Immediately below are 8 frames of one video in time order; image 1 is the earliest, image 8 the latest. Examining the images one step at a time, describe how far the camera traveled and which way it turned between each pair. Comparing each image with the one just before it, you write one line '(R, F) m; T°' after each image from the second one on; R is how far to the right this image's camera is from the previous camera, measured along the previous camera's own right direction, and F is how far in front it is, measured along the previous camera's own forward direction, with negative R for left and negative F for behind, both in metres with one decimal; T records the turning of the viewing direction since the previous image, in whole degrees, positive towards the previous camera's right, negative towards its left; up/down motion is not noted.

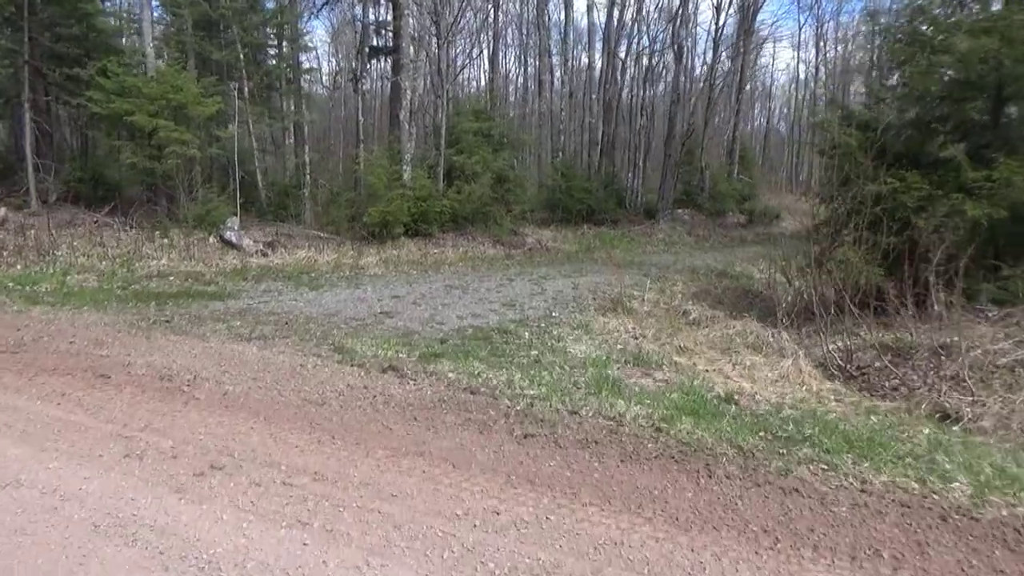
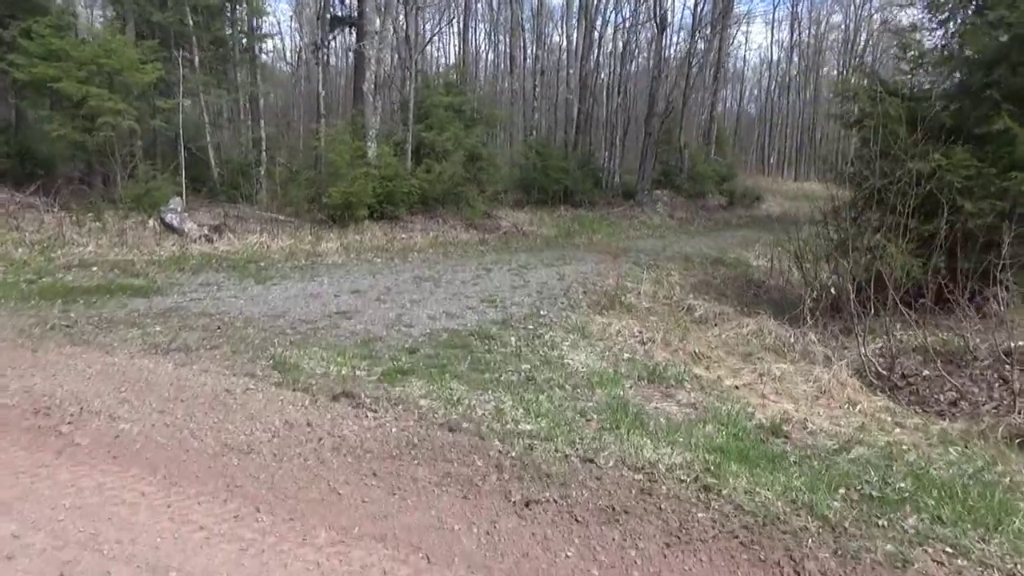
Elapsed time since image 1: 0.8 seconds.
(-0.1, +1.2) m; +3°
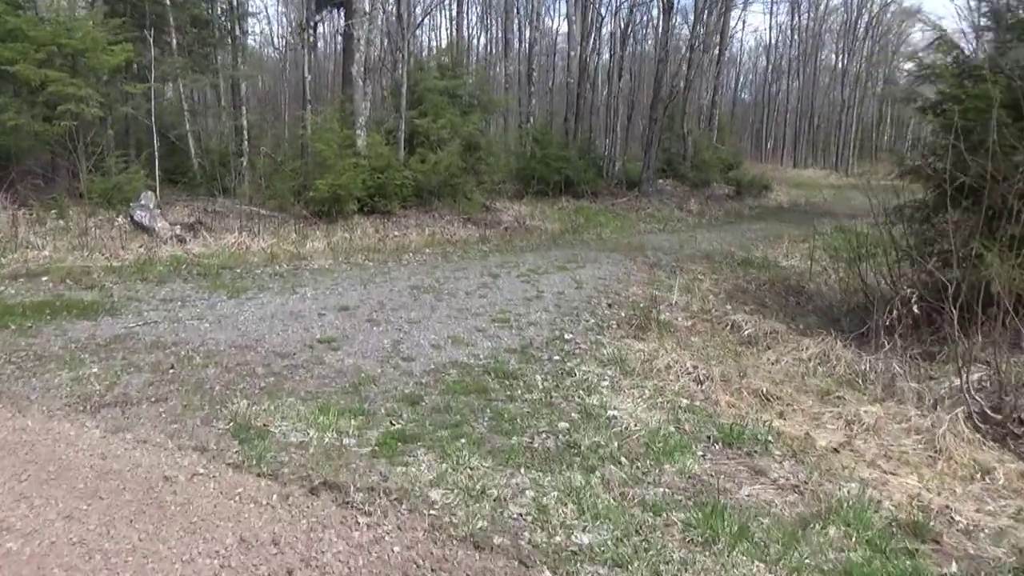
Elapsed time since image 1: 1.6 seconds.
(-0.2, +1.1) m; +1°
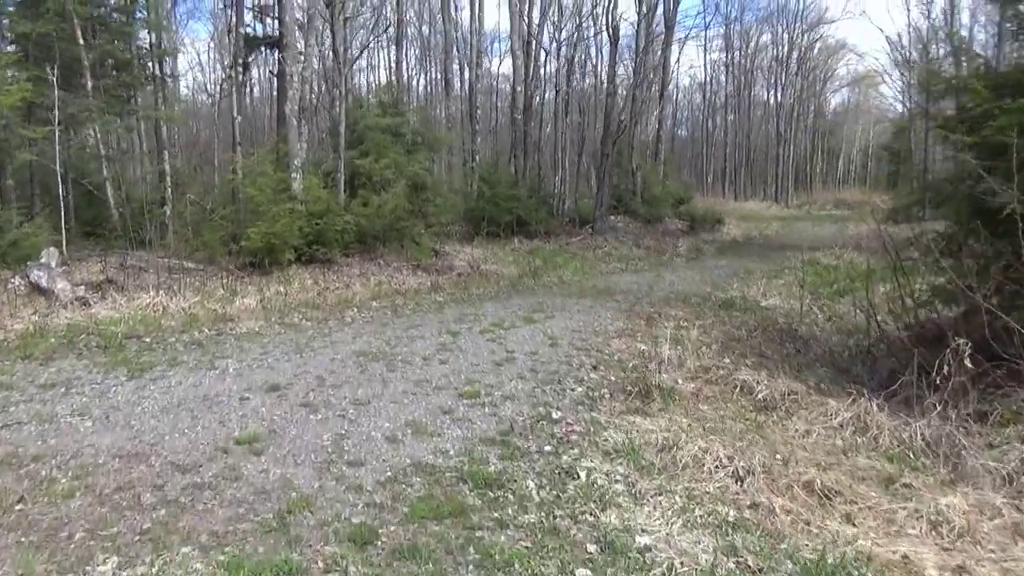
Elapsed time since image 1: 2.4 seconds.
(-0.1, +1.1) m; +4°
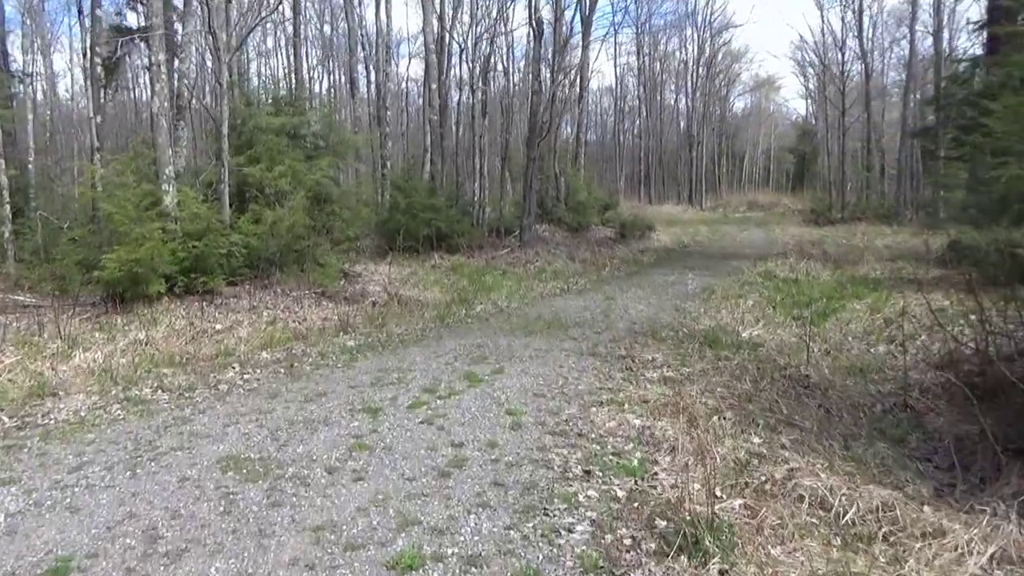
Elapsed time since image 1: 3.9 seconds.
(-0.2, +2.0) m; +7°
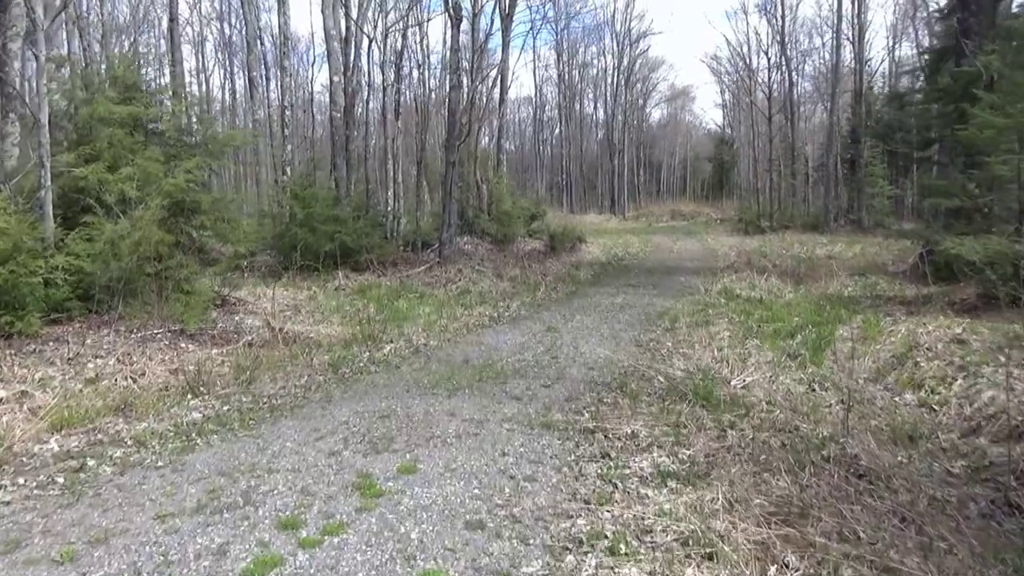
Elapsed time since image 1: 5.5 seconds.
(0.0, +2.2) m; +7°
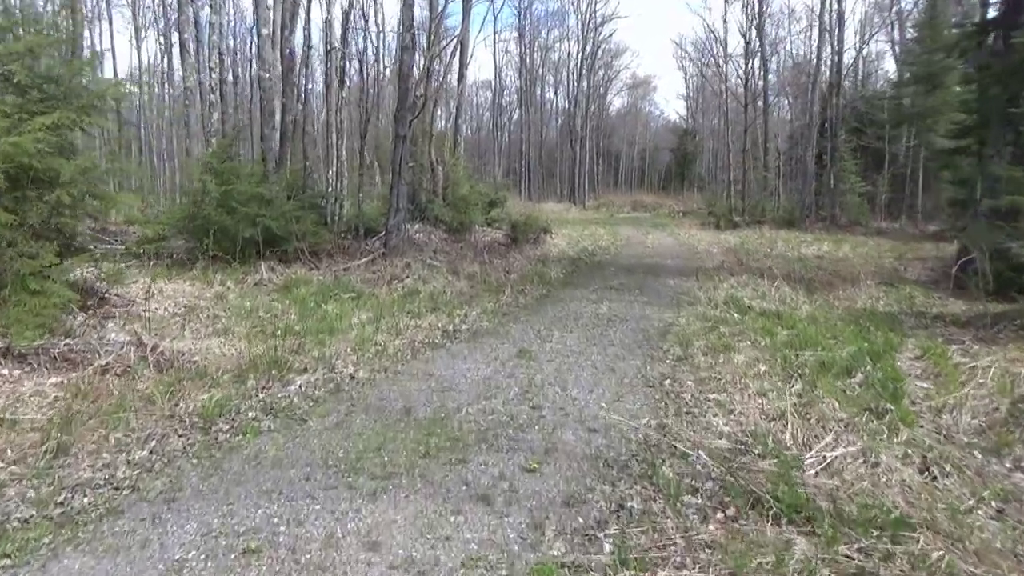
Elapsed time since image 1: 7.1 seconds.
(-0.1, +2.3) m; +4°
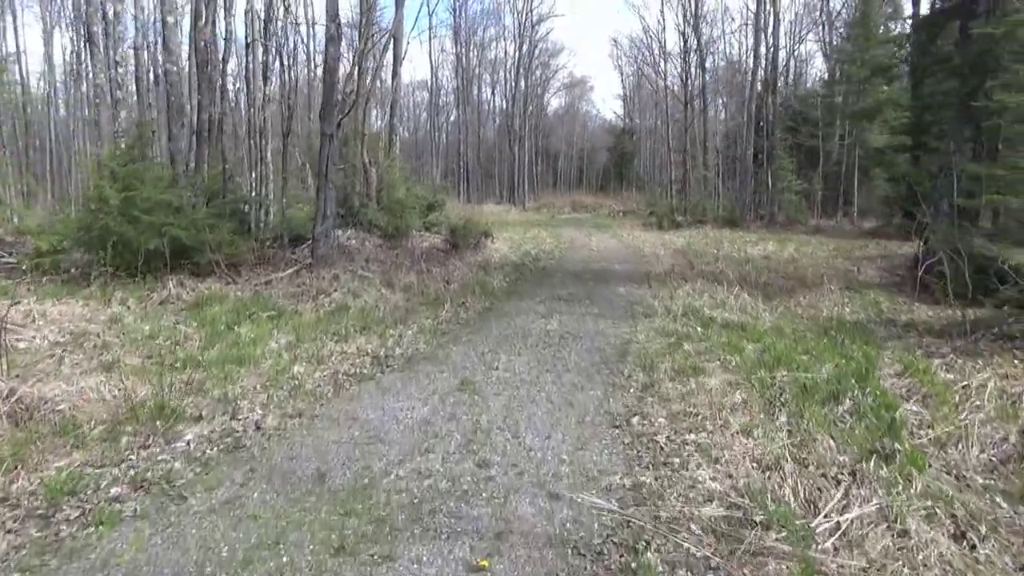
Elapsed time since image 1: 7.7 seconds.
(0.0, +1.0) m; +5°
